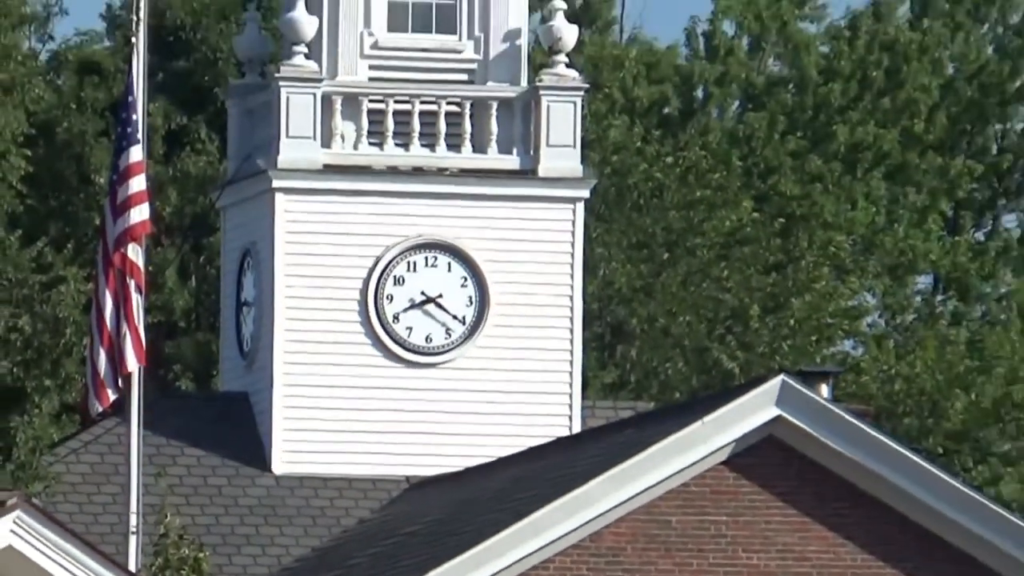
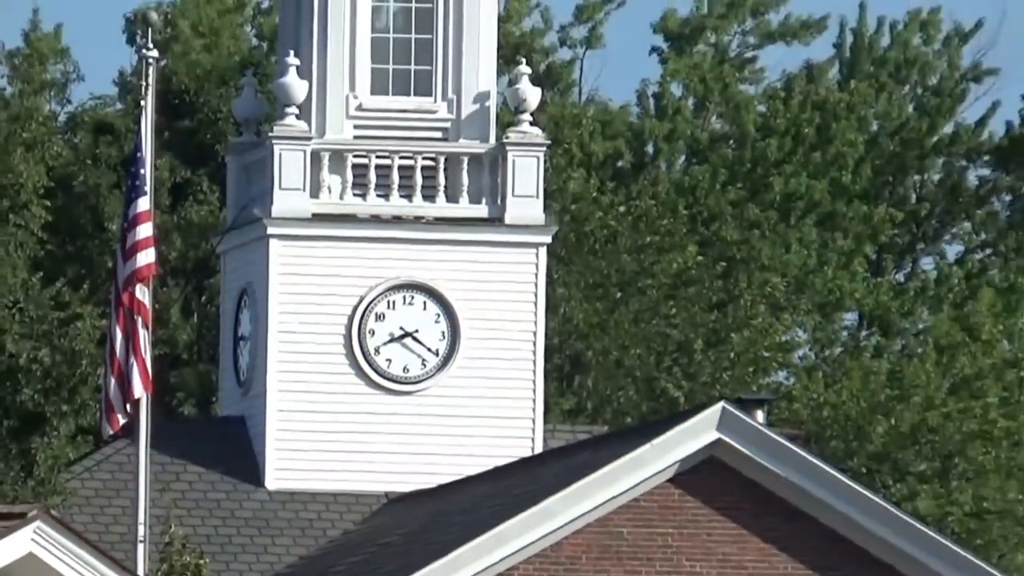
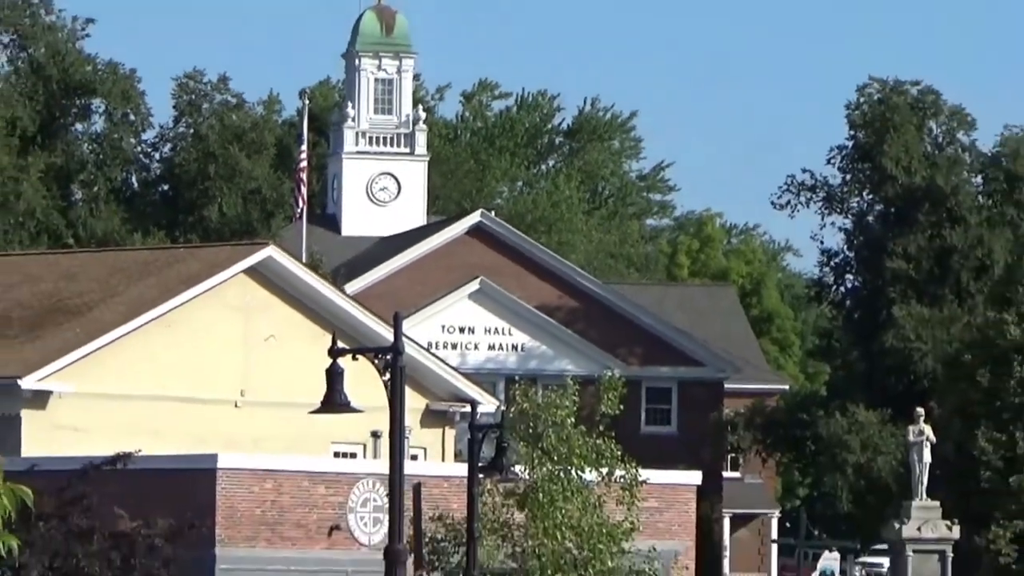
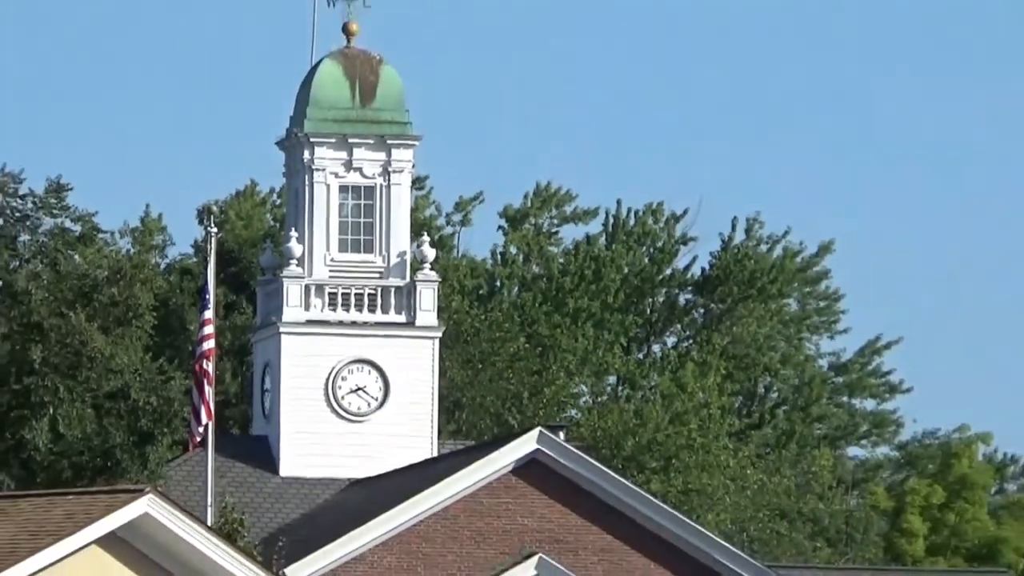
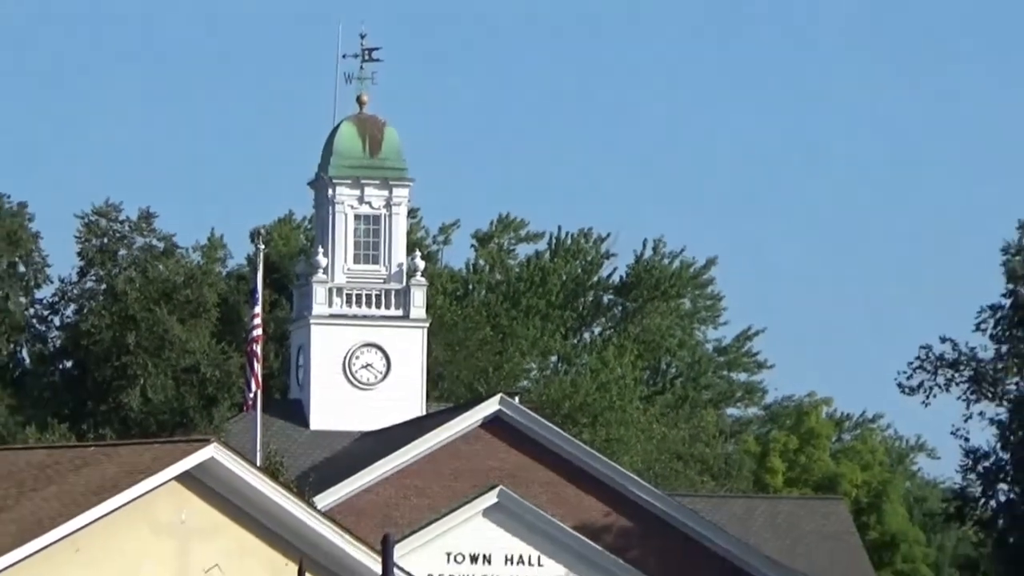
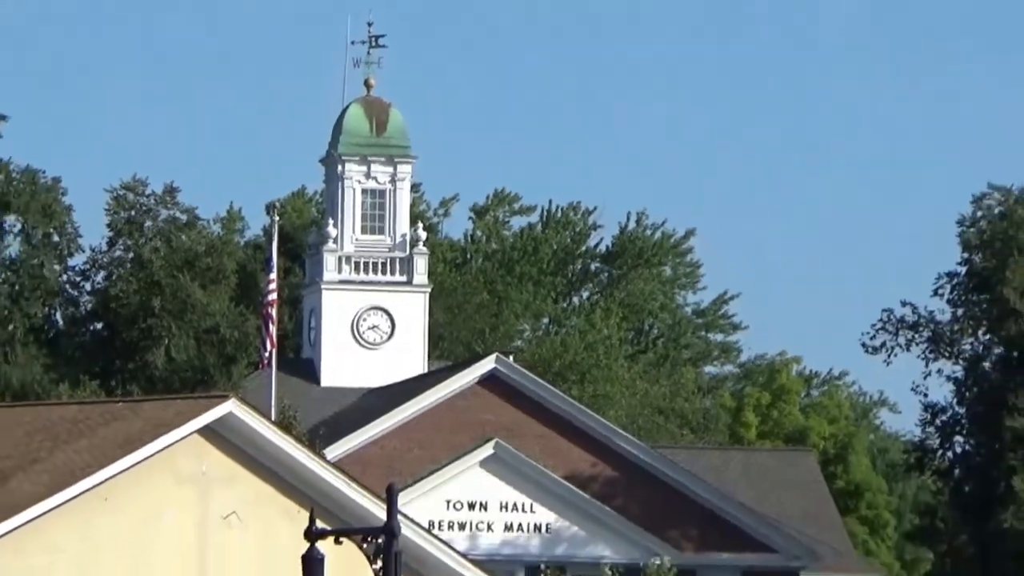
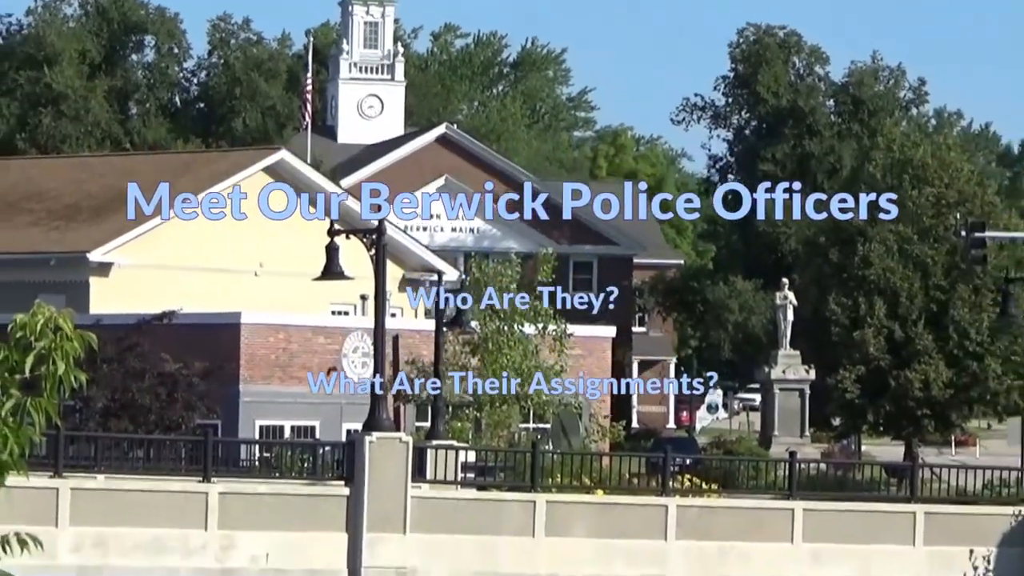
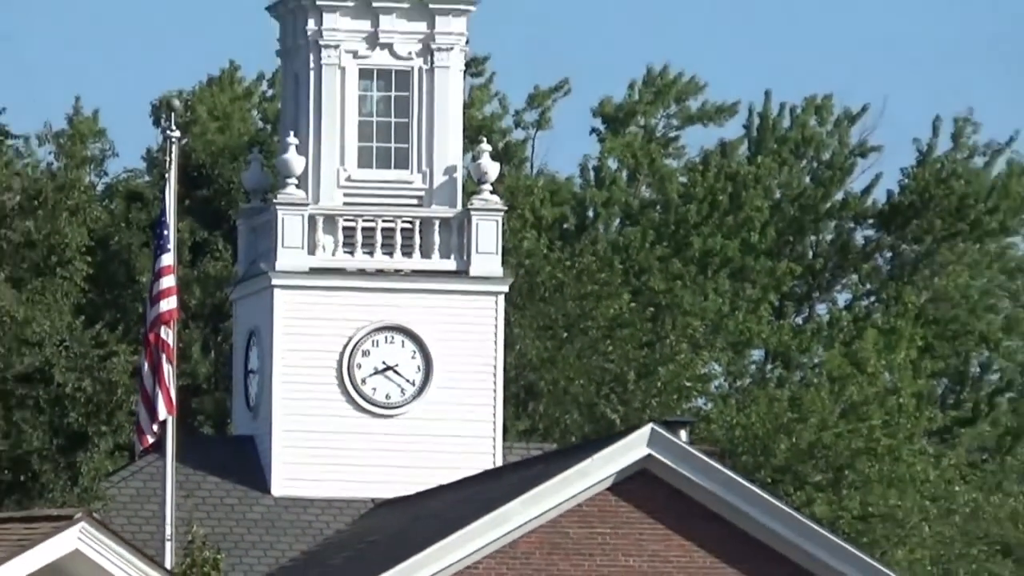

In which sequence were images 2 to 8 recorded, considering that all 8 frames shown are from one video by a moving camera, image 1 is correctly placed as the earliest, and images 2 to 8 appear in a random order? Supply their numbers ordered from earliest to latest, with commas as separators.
2, 8, 4, 5, 6, 3, 7
